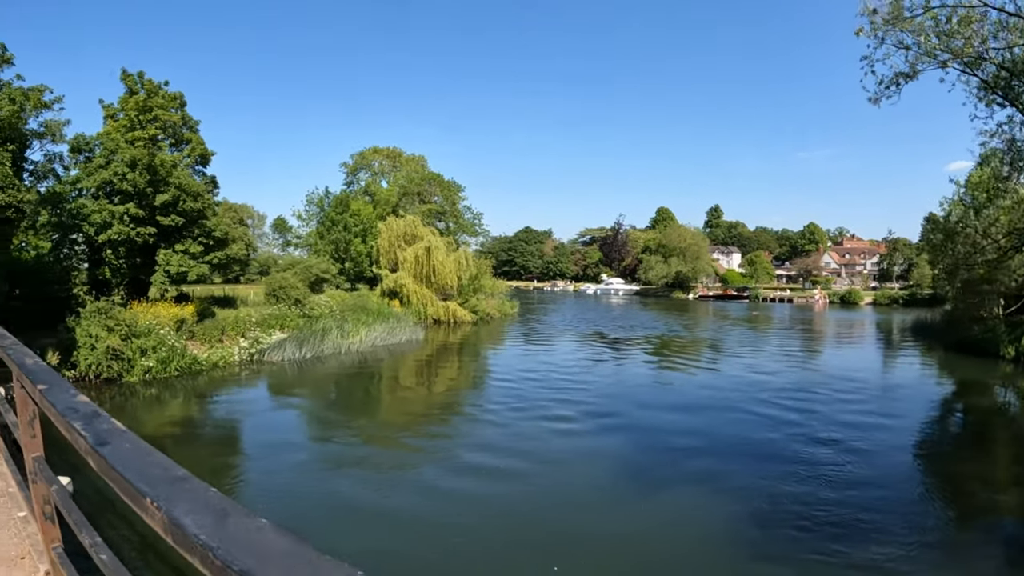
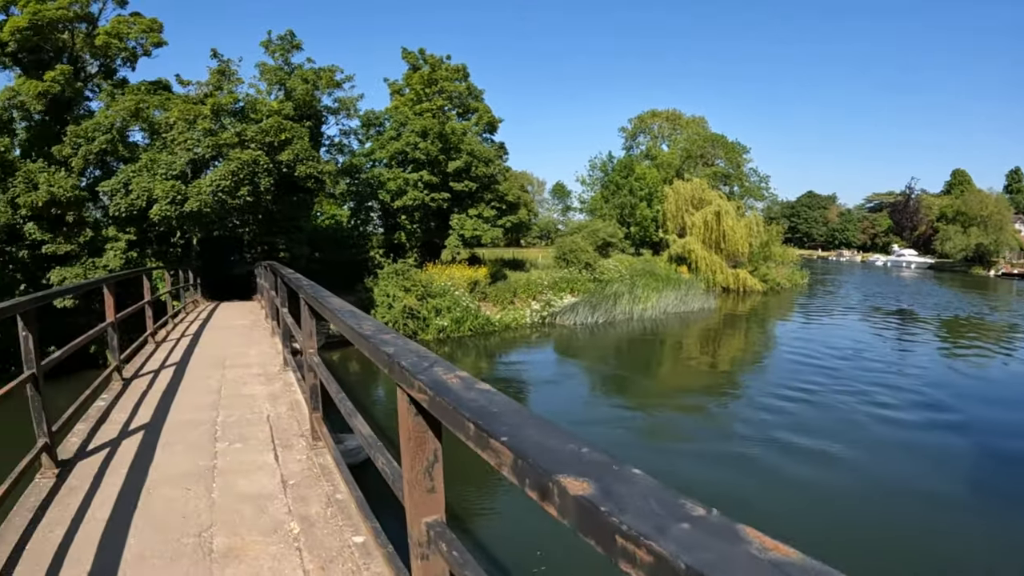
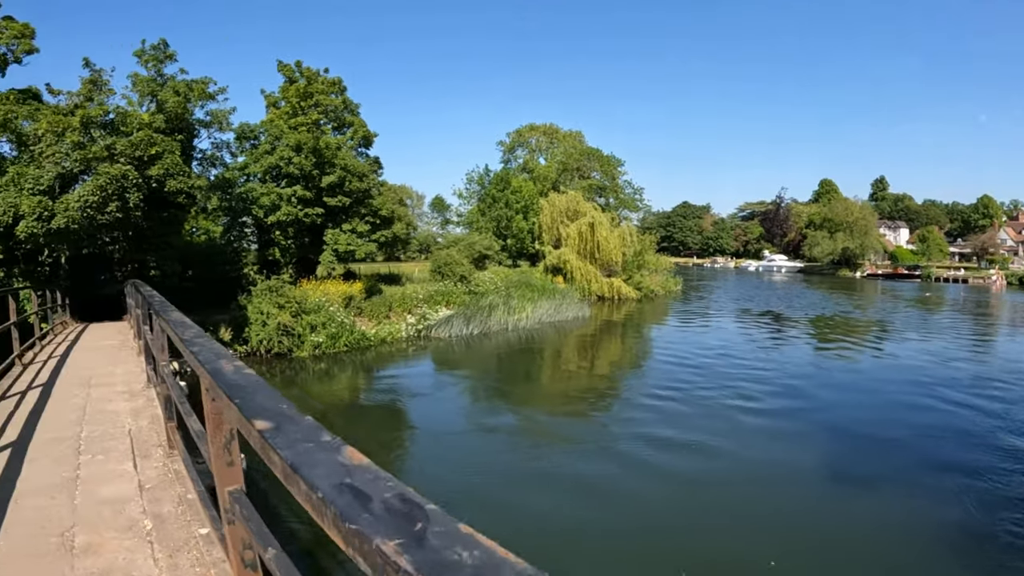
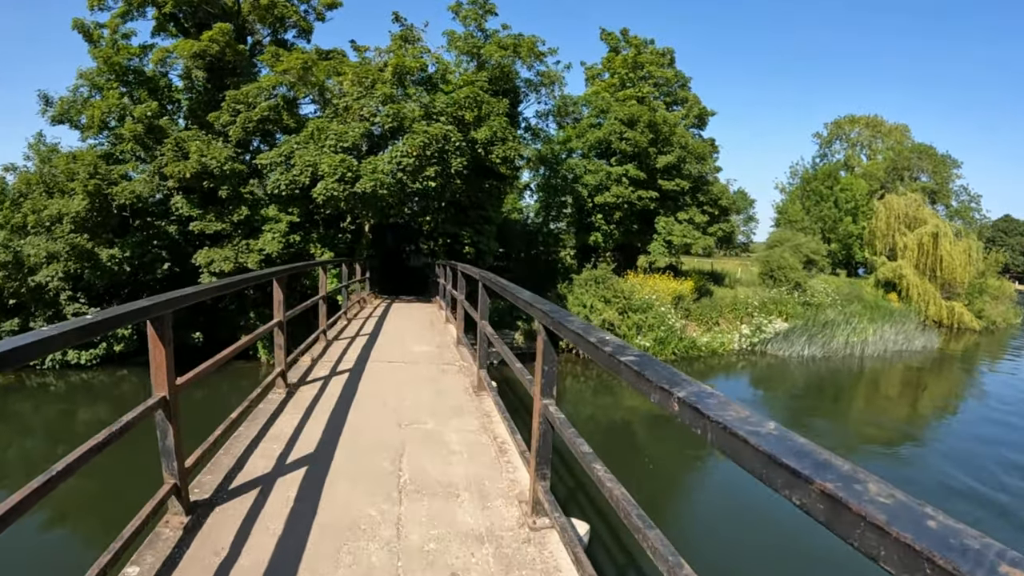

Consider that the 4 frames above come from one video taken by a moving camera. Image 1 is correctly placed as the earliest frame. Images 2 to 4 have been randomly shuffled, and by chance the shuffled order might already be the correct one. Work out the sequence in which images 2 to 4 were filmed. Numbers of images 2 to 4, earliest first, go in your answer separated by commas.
3, 2, 4
